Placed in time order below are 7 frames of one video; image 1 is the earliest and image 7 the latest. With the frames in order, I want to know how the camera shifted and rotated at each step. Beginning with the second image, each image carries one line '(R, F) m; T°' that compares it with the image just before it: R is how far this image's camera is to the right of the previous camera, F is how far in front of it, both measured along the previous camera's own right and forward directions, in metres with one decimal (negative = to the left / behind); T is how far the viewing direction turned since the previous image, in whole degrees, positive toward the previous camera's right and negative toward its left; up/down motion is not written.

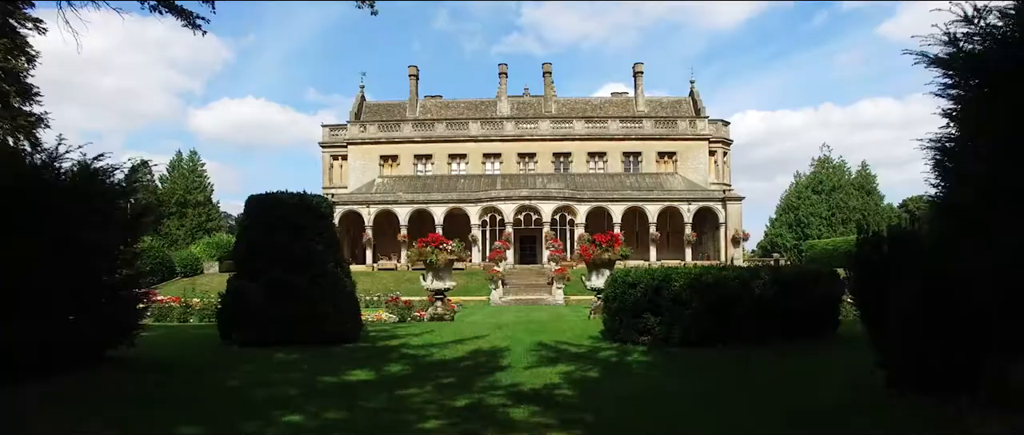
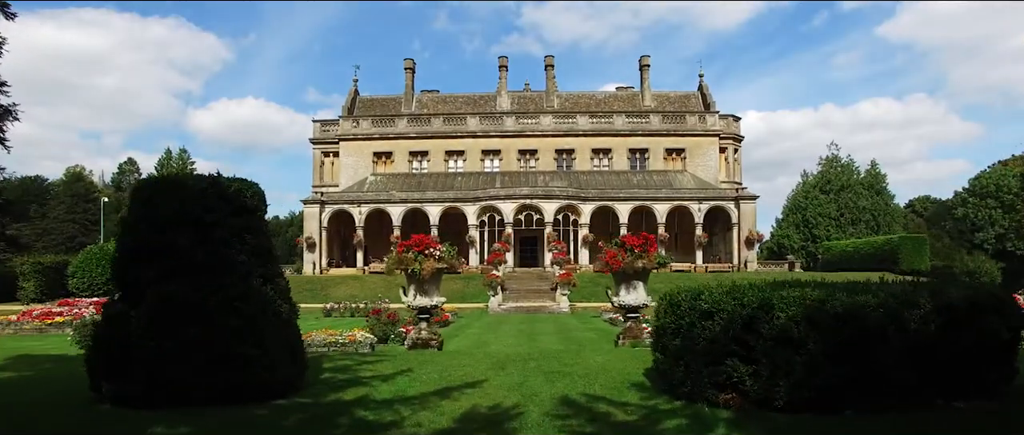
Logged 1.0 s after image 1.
(-0.1, +2.7) m; 0°
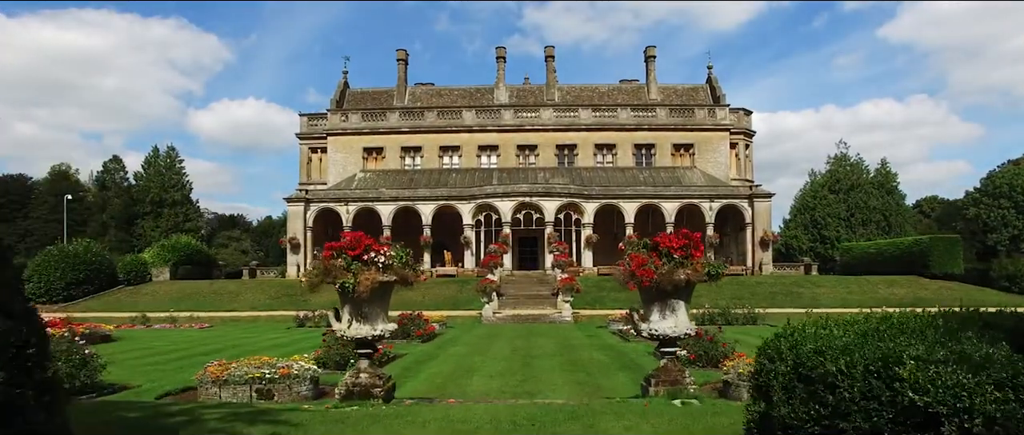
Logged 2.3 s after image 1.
(+0.2, +3.0) m; 0°
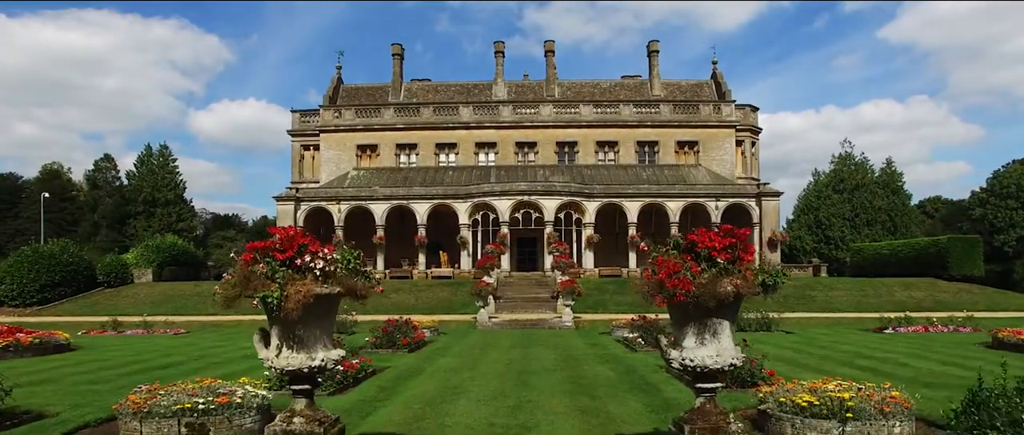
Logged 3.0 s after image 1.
(+0.1, +1.6) m; 0°
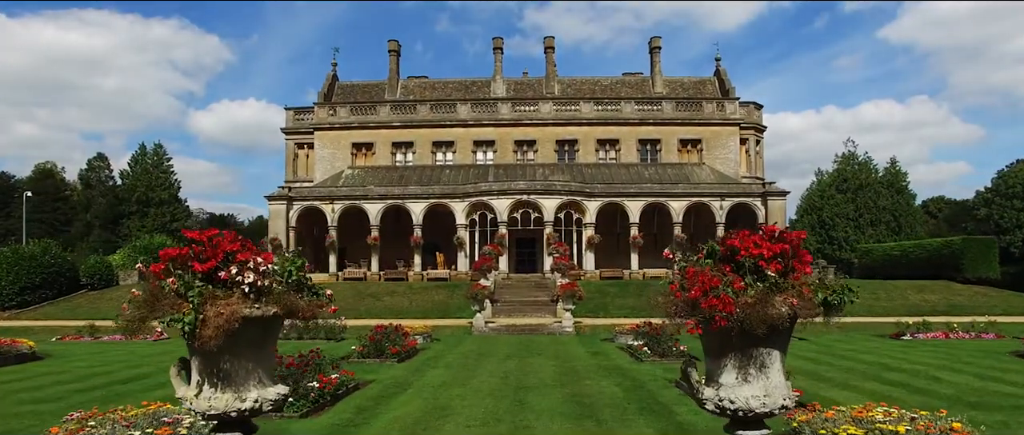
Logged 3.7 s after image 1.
(+0.1, +1.1) m; 0°
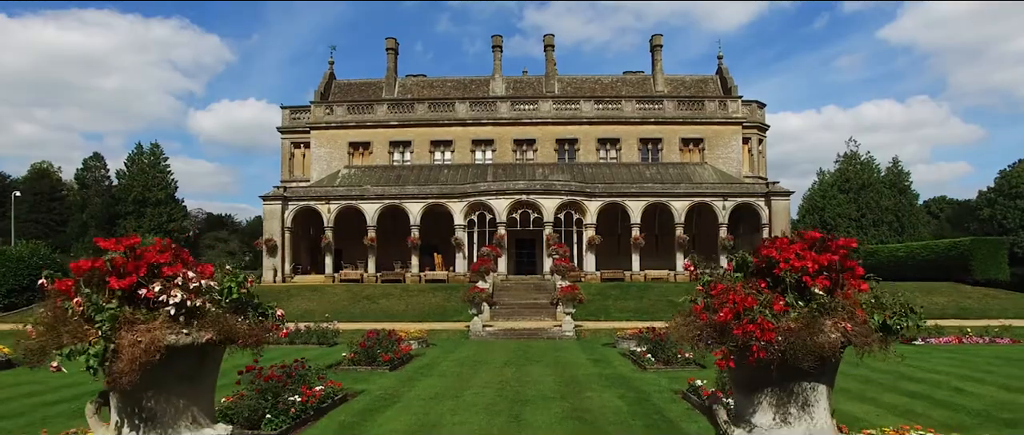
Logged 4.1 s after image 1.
(+0.1, +0.7) m; 0°
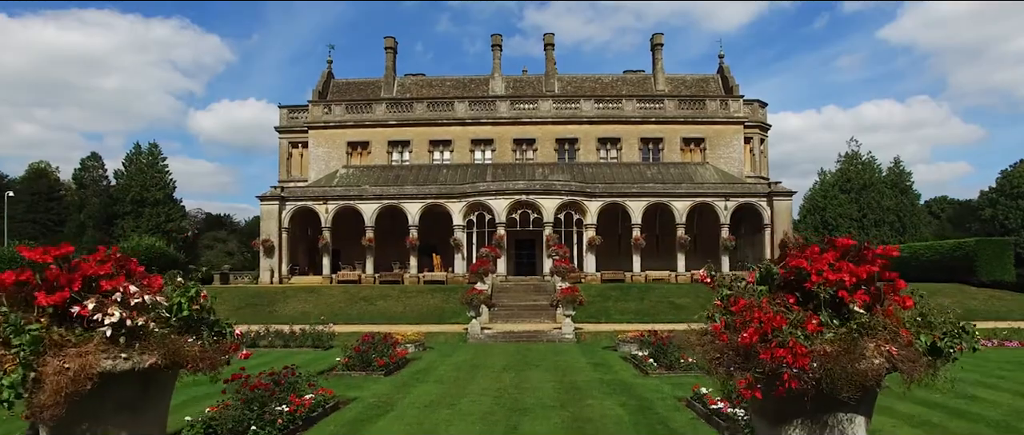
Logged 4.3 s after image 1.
(0.0, +0.4) m; 0°
